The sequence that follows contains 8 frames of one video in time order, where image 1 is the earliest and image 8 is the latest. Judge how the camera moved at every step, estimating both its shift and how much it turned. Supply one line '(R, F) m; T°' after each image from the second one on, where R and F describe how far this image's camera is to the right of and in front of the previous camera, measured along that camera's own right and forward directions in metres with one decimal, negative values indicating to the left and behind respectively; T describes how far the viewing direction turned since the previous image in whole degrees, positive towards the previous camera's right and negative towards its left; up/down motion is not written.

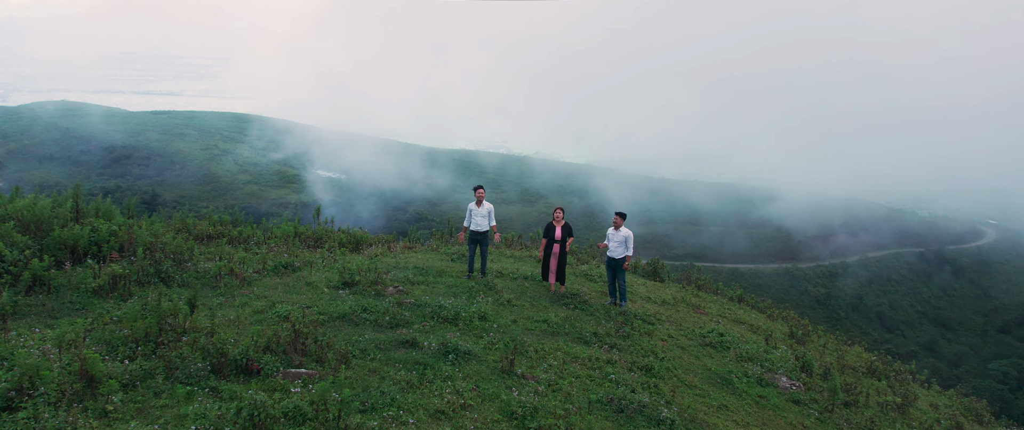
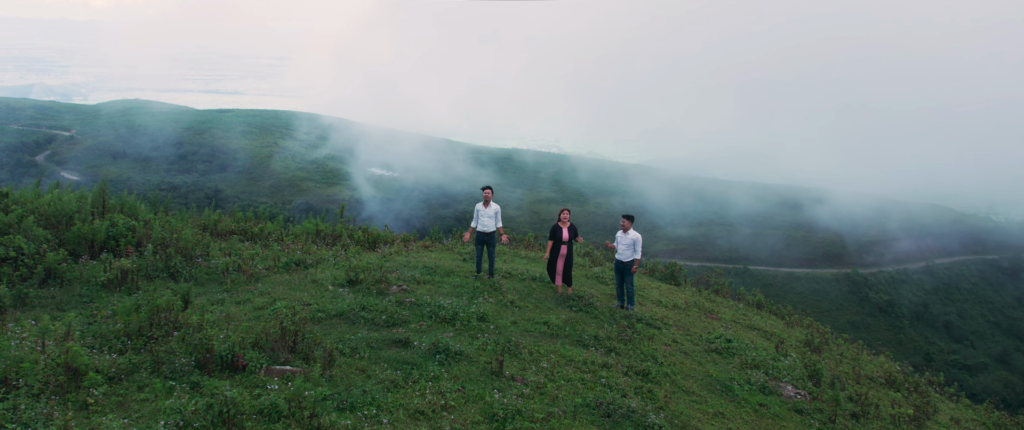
(+0.3, +0.1) m; -2°
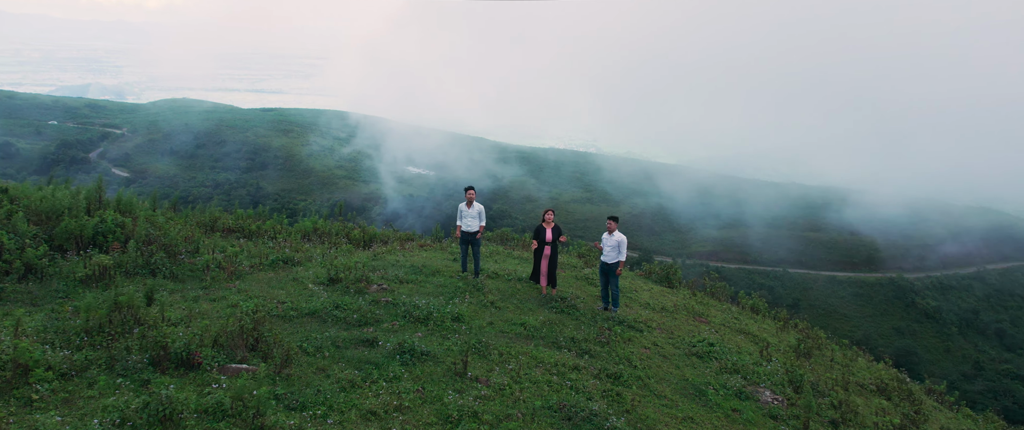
(+0.4, +0.1) m; -1°
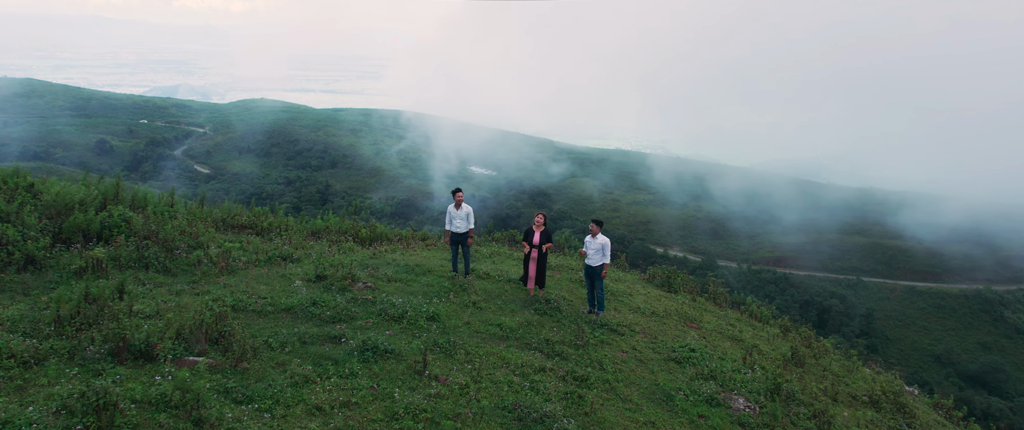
(+0.5, 0.0) m; -2°
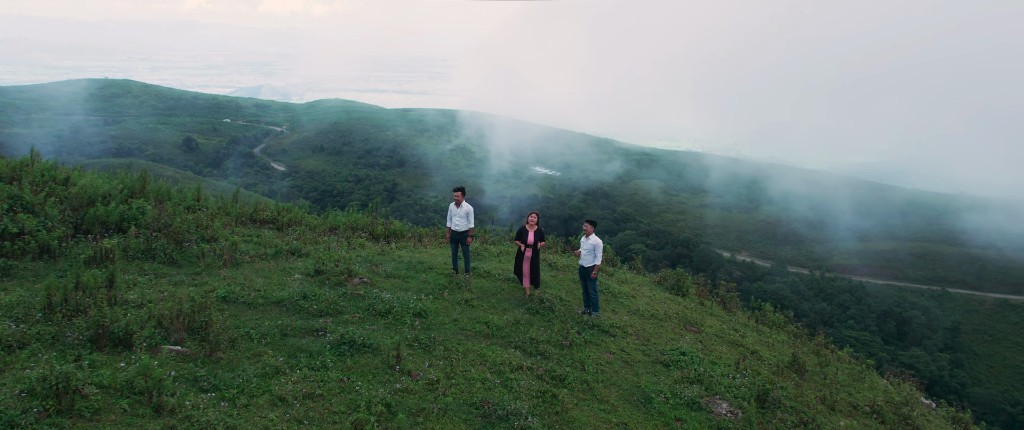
(+0.5, 0.0) m; -2°
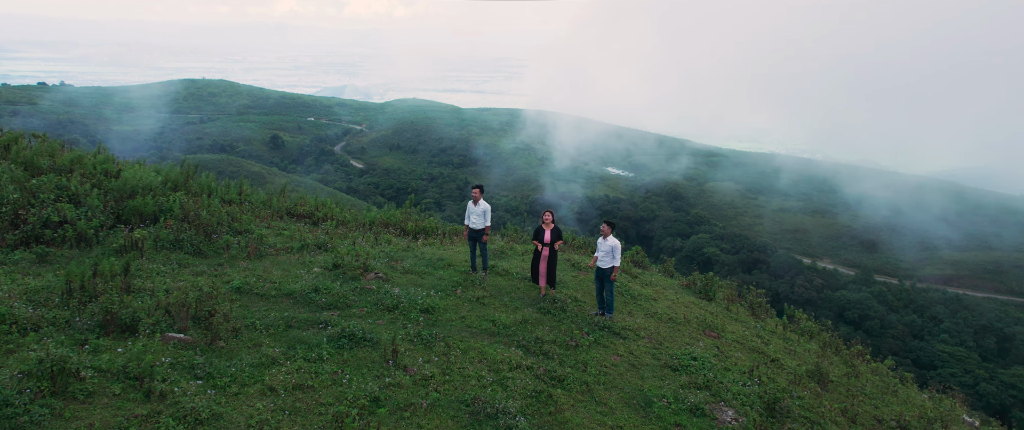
(+0.4, 0.0) m; -4°
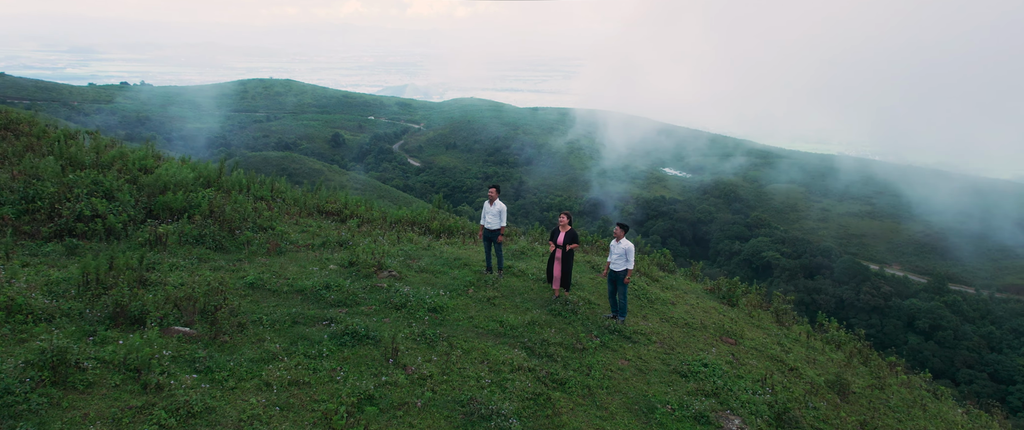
(+0.3, 0.0) m; -3°
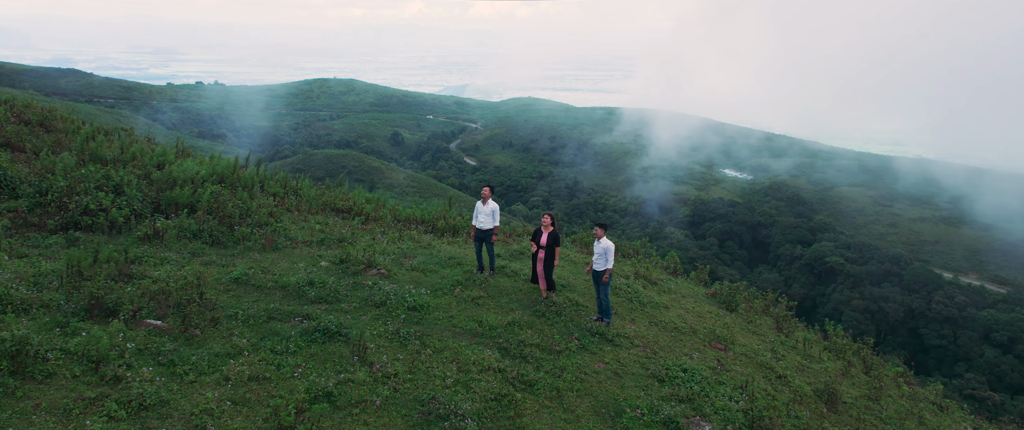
(+0.5, 0.0) m; -2°
